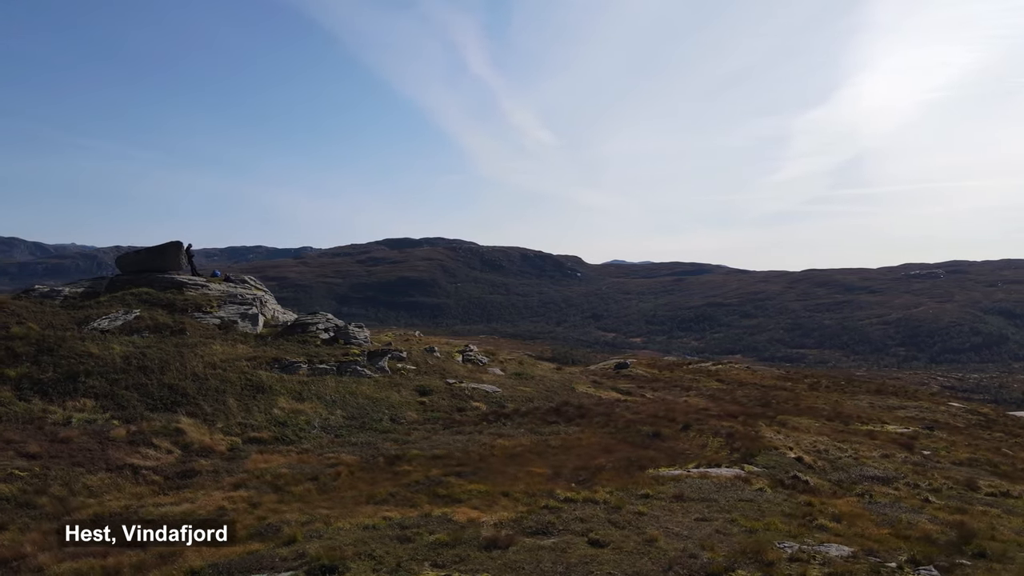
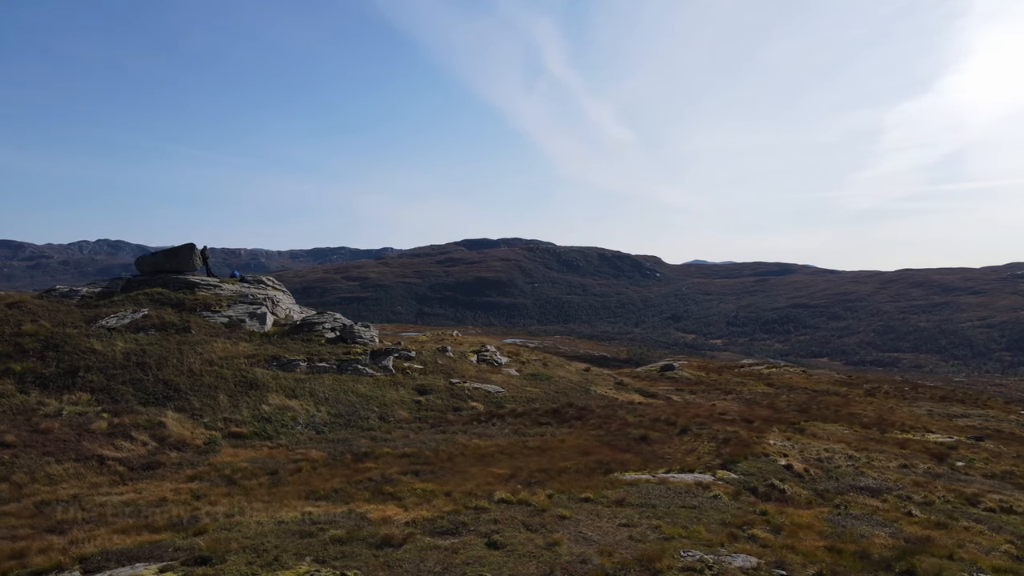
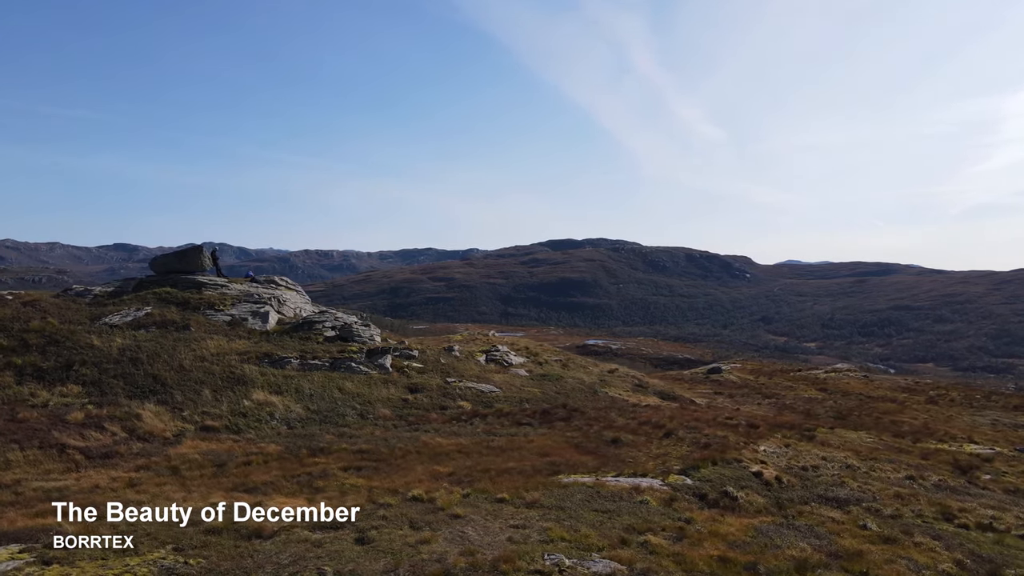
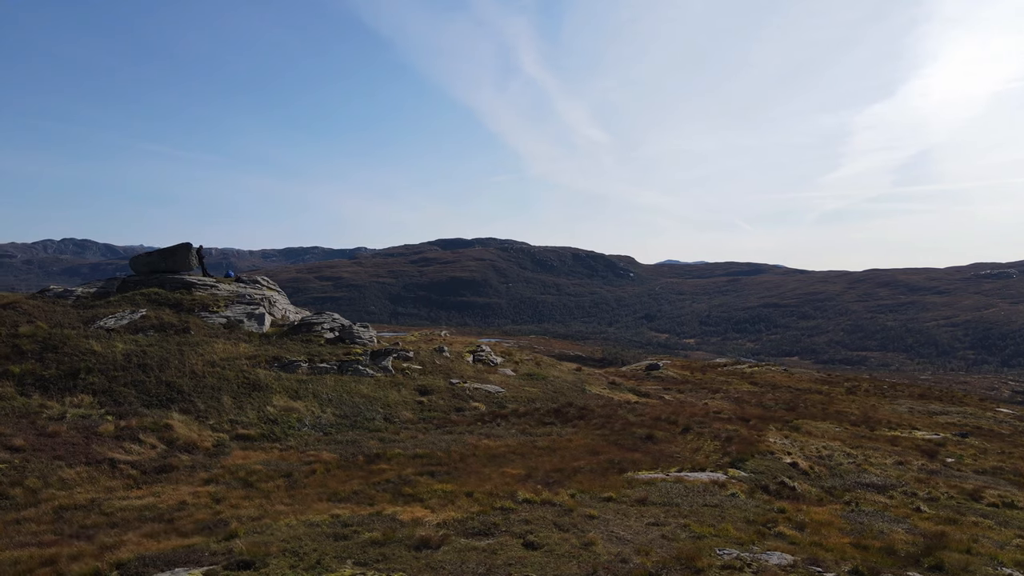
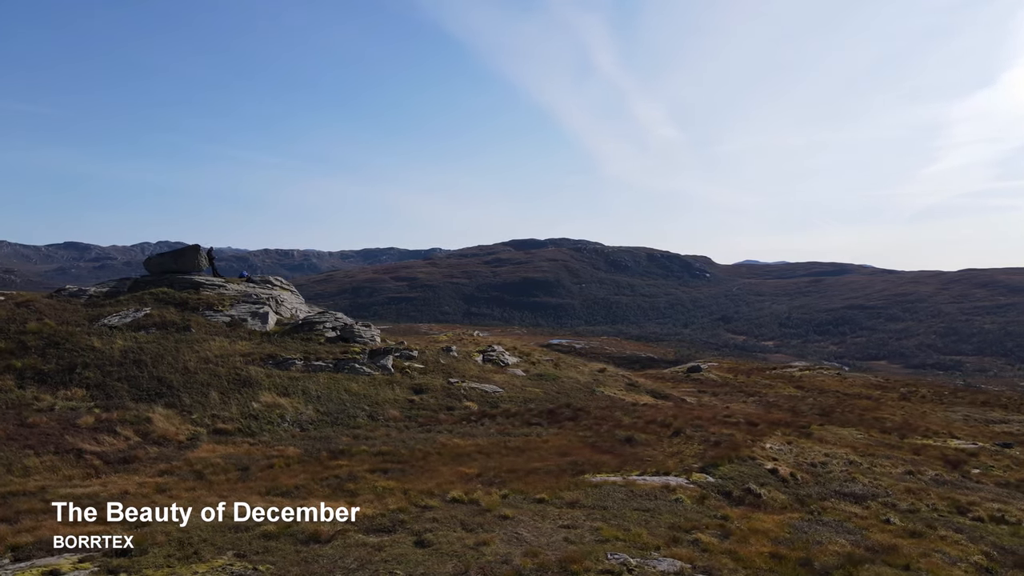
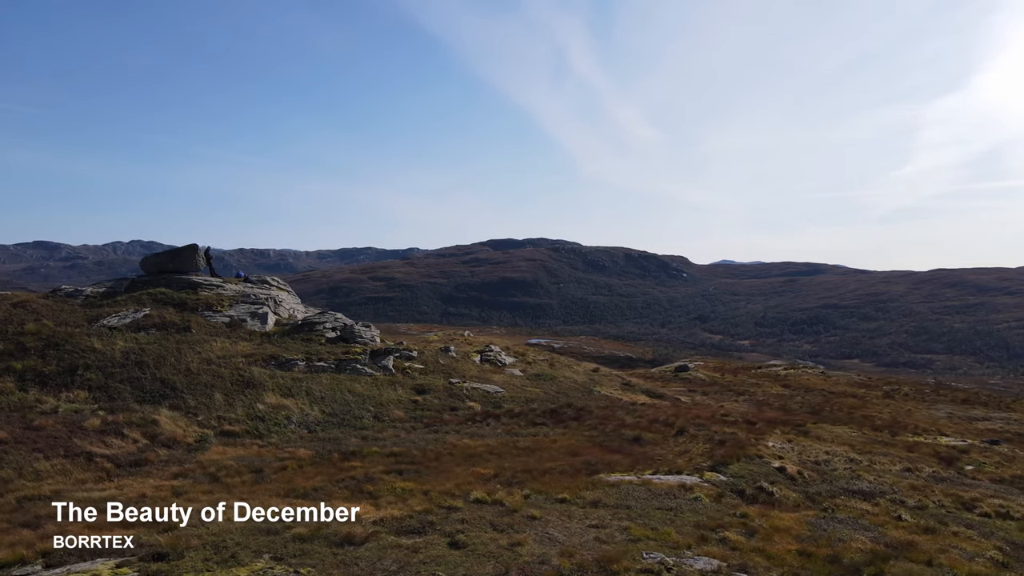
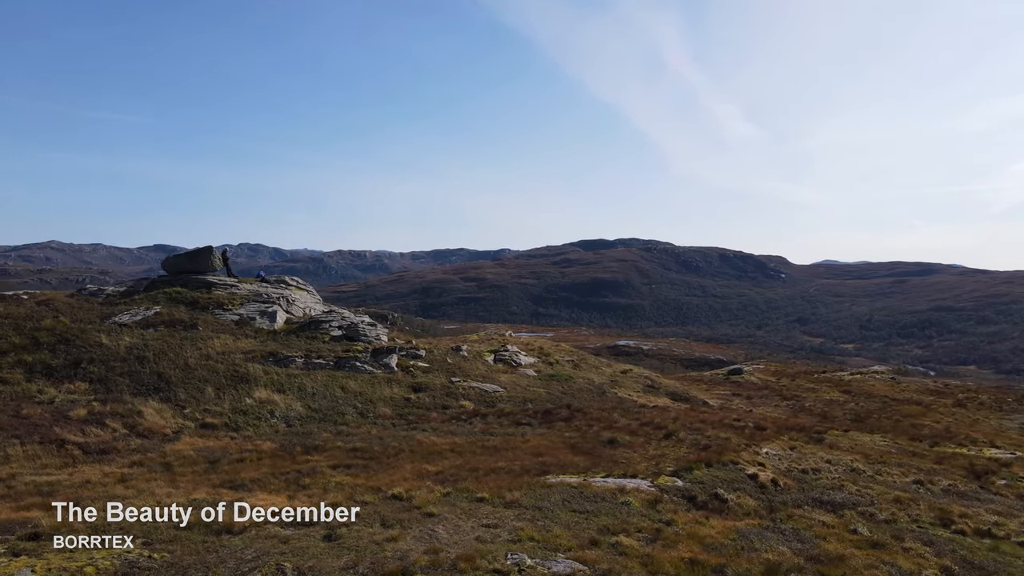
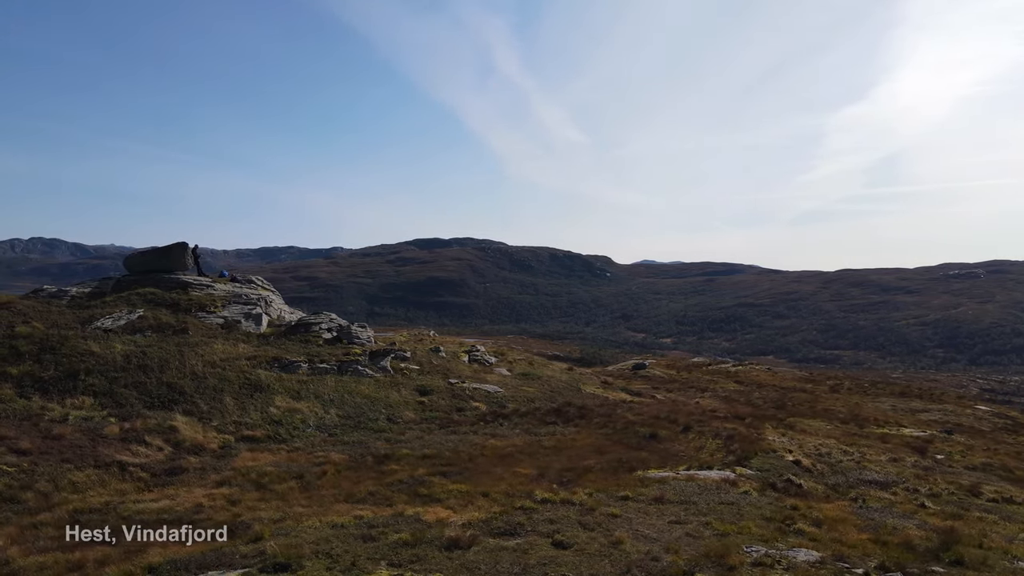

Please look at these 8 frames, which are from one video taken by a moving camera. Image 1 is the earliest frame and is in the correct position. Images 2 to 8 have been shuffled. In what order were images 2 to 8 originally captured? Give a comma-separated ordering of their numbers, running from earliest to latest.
8, 4, 2, 6, 5, 3, 7
